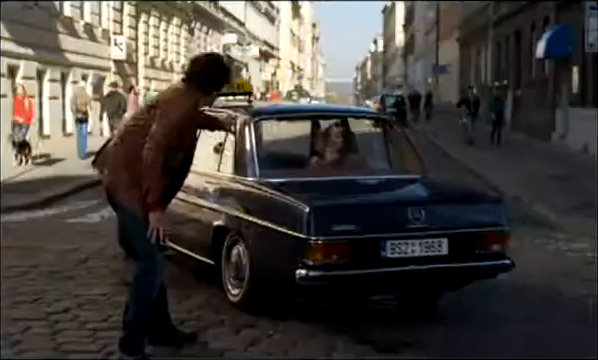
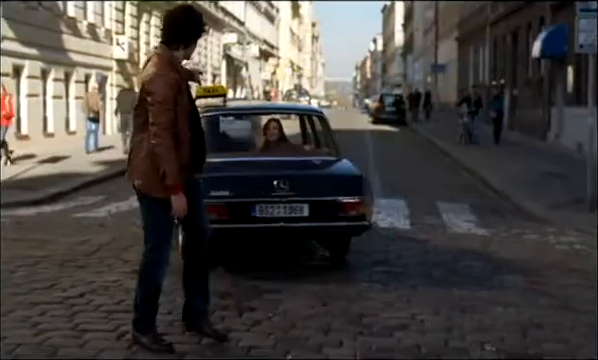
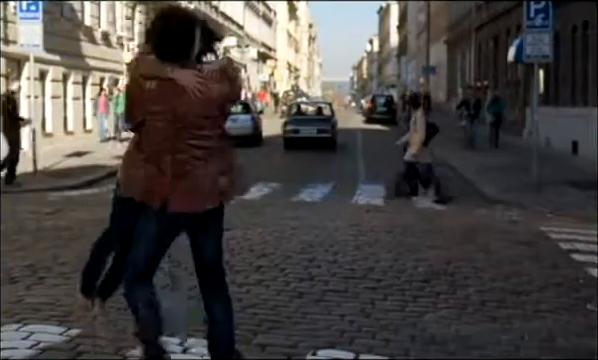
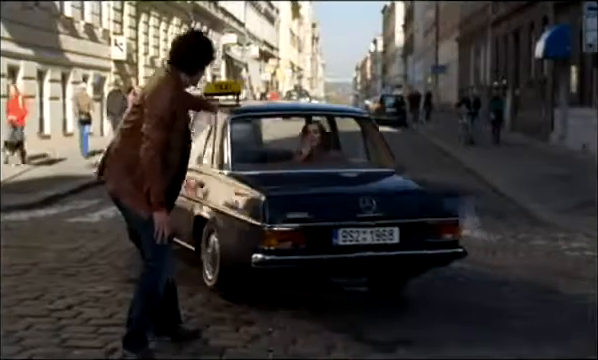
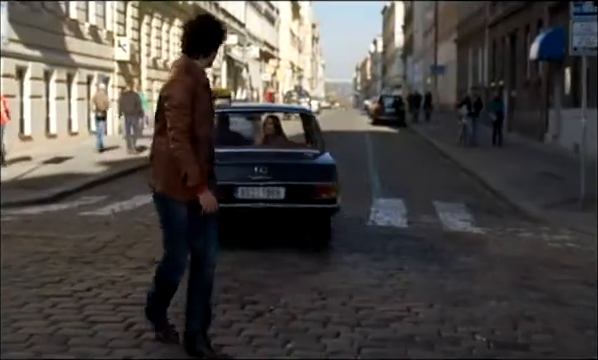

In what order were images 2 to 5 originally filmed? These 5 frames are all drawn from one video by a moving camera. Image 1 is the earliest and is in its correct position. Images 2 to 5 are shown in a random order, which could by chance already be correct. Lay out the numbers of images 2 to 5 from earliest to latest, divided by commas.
4, 2, 5, 3
